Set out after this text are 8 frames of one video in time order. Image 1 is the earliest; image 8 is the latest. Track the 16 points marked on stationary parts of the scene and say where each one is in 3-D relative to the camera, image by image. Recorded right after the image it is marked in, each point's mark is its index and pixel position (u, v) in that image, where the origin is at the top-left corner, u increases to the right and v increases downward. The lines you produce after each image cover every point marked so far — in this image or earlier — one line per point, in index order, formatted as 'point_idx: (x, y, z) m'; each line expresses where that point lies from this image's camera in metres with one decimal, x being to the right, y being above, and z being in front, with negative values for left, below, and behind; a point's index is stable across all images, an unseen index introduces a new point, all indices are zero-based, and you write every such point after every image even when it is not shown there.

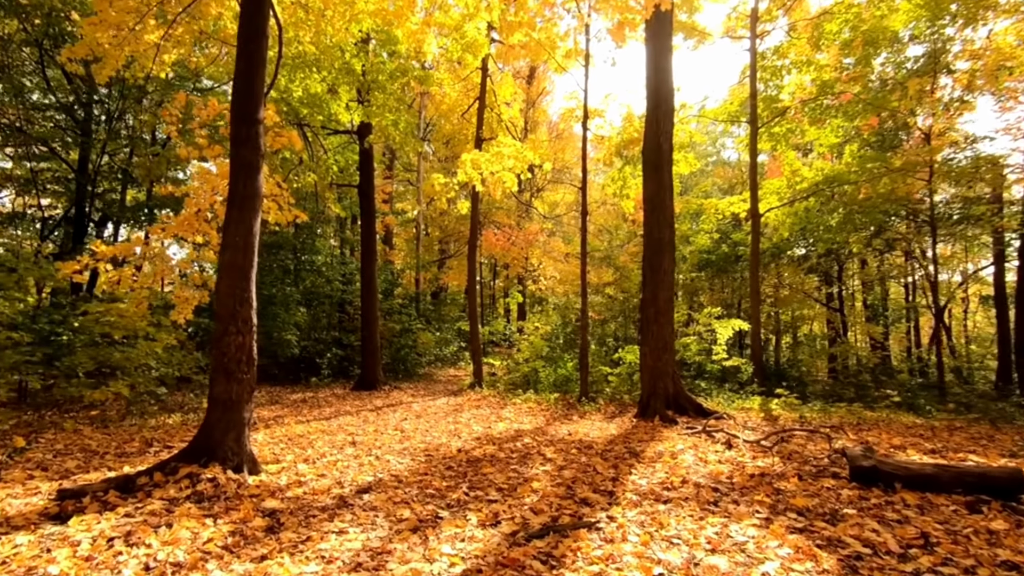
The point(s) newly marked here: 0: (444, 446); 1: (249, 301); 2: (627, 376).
0: (-0.8, -1.9, +6.1) m
1: (-2.4, -0.1, +4.6) m
2: (+2.6, -2.0, +11.3) m
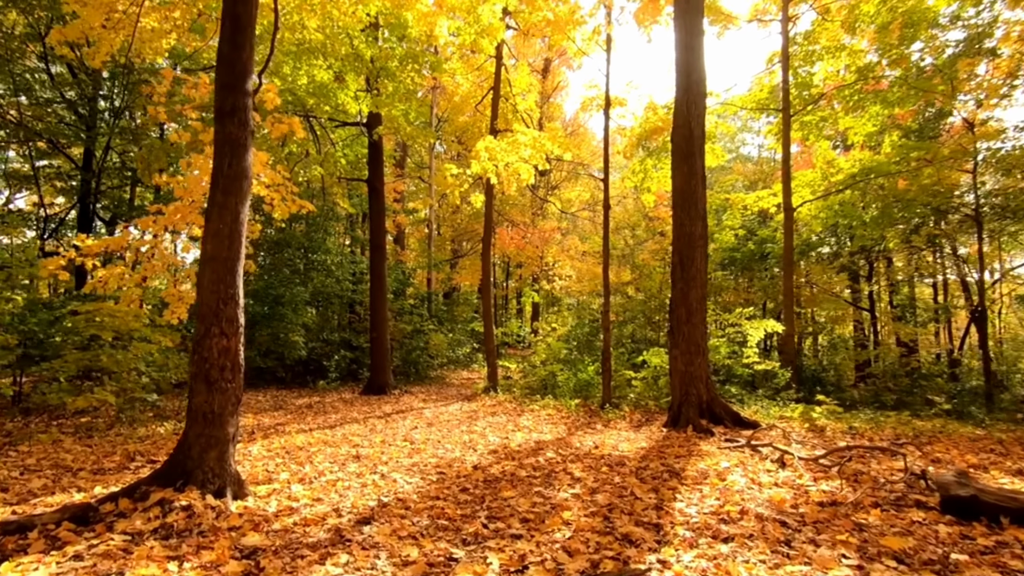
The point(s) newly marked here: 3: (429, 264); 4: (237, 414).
0: (-0.6, -1.9, +5.4) m
1: (-2.2, -0.1, +4.0) m
2: (+3.0, -2.0, +10.6) m
3: (-3.1, +0.9, +18.4) m
4: (-2.2, -1.0, +4.0) m
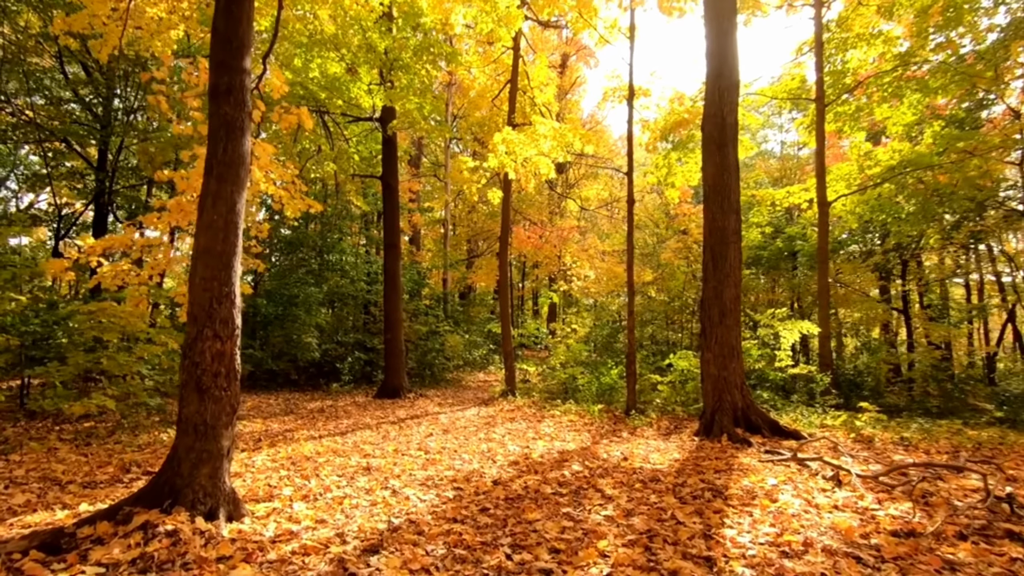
0: (-0.3, -1.9, +5.0) m
1: (-2.1, -0.1, +3.6) m
2: (+3.4, -2.0, +10.0) m
3: (-2.5, +0.9, +18.1) m
4: (-2.0, -1.0, +3.6) m
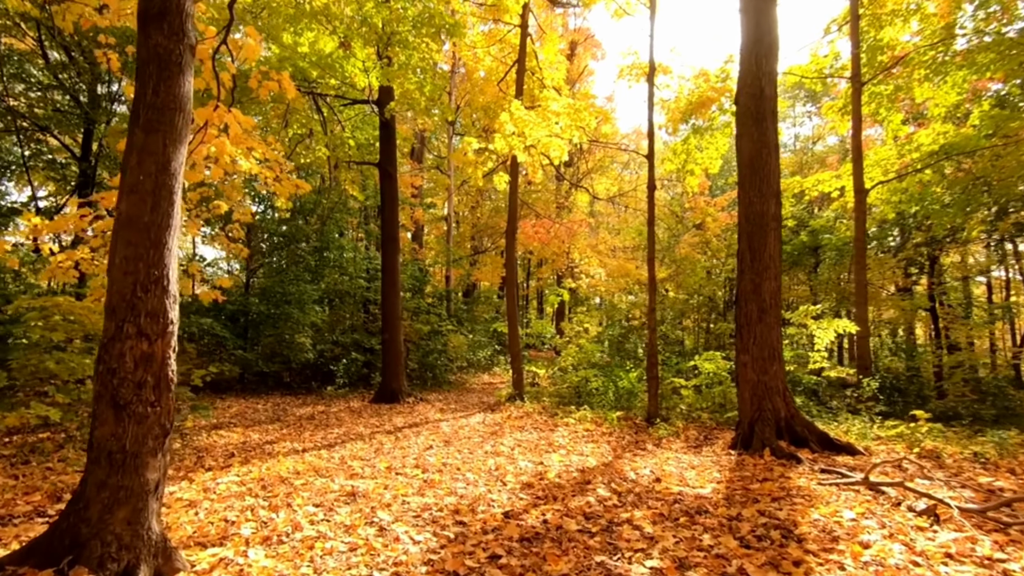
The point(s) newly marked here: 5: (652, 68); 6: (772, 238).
0: (-0.2, -1.8, +4.1) m
1: (-1.9, 0.0, +2.8) m
2: (+3.5, -1.9, +9.1) m
3: (-2.2, +1.0, +17.2) m
4: (-1.9, -0.9, +2.7) m
5: (+2.7, +4.3, +9.7) m
6: (+3.5, +0.7, +6.7) m
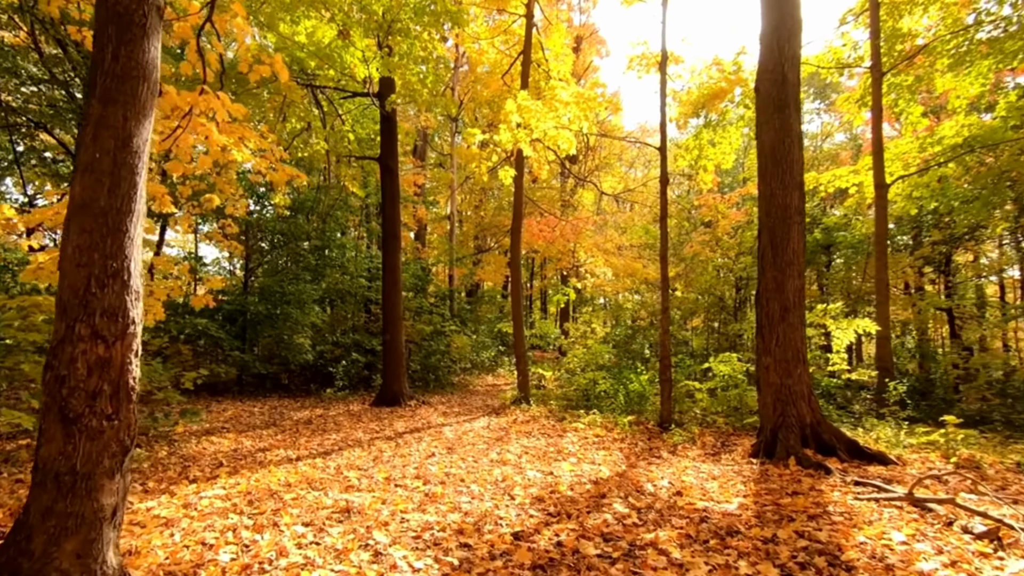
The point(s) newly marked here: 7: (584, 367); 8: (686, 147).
0: (-0.1, -1.8, +3.7) m
1: (-1.9, +0.1, +2.4) m
2: (+3.6, -1.8, +8.7) m
3: (-2.1, +1.0, +16.8) m
4: (-1.8, -0.9, +2.4) m
5: (+2.8, +4.3, +9.3) m
6: (+3.6, +0.7, +6.3) m
7: (+1.7, -1.9, +12.1) m
8: (+4.0, +3.2, +11.3) m
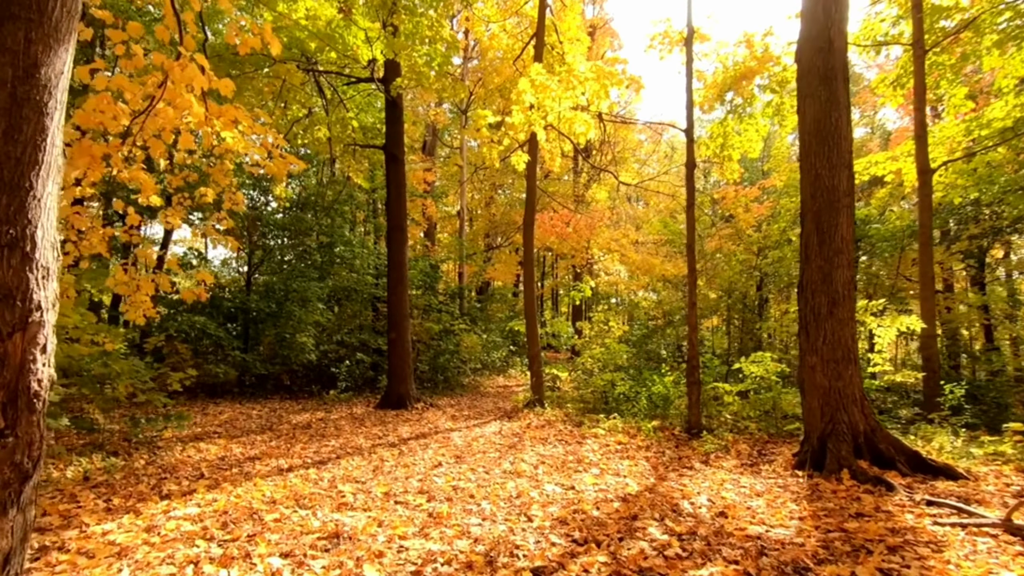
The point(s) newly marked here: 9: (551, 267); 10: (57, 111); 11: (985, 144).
0: (0.0, -1.7, +3.1) m
1: (-1.8, +0.1, +1.8) m
2: (+3.8, -1.7, +8.0) m
3: (-1.7, +1.1, +16.3) m
4: (-1.8, -0.8, +1.8) m
5: (+3.1, +4.4, +8.6) m
6: (+3.7, +0.8, +5.6) m
7: (+2.0, -1.8, +11.5) m
8: (+4.2, +3.3, +10.7) m
9: (+1.6, +0.8, +19.8) m
10: (-1.8, +0.7, +1.9) m
11: (+9.5, +2.9, +10.1) m
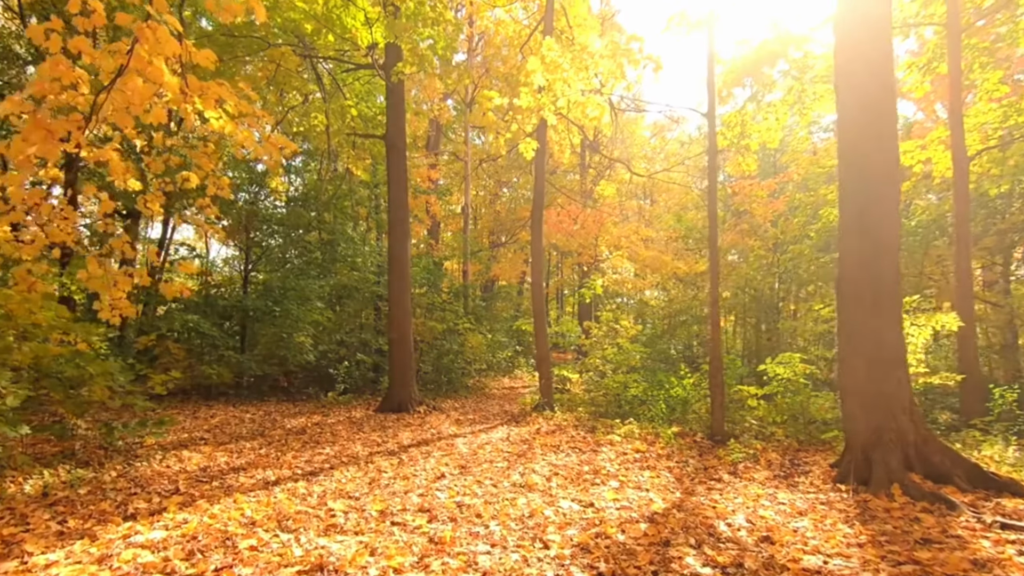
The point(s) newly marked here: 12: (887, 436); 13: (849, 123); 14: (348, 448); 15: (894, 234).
0: (+0.1, -1.6, +2.6) m
1: (-1.7, +0.2, +1.4) m
2: (+4.0, -1.7, +7.5) m
3: (-1.5, +1.1, +15.8) m
4: (-1.7, -0.7, +1.3) m
5: (+3.2, +4.4, +8.1) m
6: (+3.8, +0.8, +5.0) m
7: (+2.2, -1.8, +10.9) m
8: (+4.4, +3.4, +10.1) m
9: (+1.8, +0.9, +19.3) m
10: (-1.7, +0.8, +1.5) m
11: (+9.7, +3.0, +9.6) m
12: (+3.6, -1.4, +4.8) m
13: (+3.6, +1.8, +5.3) m
14: (-2.0, -2.0, +6.2) m
15: (+3.9, +0.5, +5.0) m
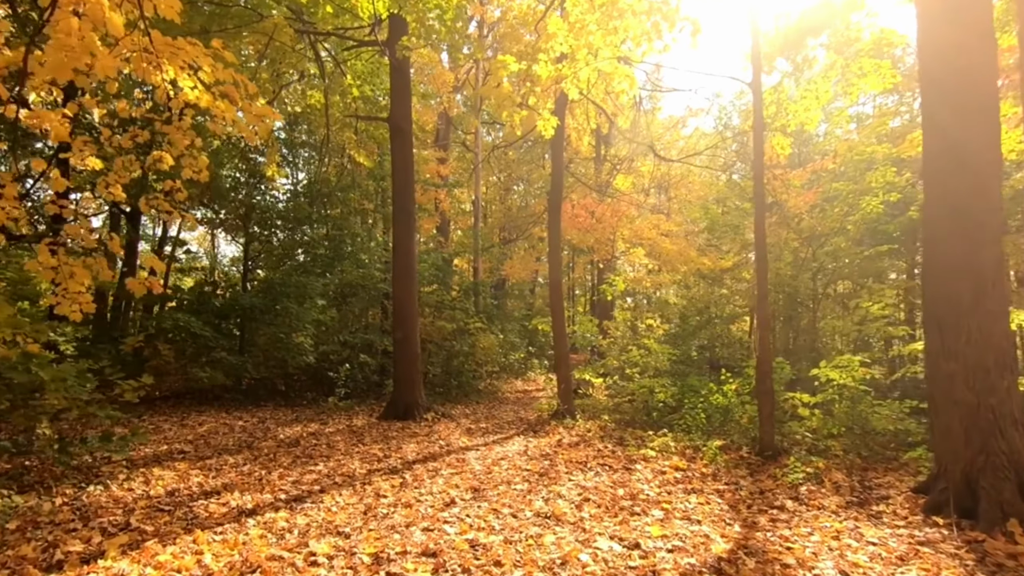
0: (+0.2, -1.5, +1.8) m
1: (-1.6, +0.3, +0.6) m
2: (+4.2, -1.6, +6.6) m
3: (-1.1, +1.2, +15.0) m
4: (-1.6, -0.6, +0.5) m
5: (+3.4, +4.5, +7.2) m
6: (+4.0, +0.9, +4.1) m
7: (+2.5, -1.7, +10.1) m
8: (+4.7, +3.5, +9.2) m
9: (+2.2, +1.0, +18.4) m
10: (-1.6, +0.8, +0.7) m
11: (+9.9, +3.1, +8.6) m
12: (+3.8, -1.3, +3.9) m
13: (+3.8, +1.9, +4.4) m
14: (-1.8, -1.9, +5.4) m
15: (+4.0, +0.6, +4.1) m
